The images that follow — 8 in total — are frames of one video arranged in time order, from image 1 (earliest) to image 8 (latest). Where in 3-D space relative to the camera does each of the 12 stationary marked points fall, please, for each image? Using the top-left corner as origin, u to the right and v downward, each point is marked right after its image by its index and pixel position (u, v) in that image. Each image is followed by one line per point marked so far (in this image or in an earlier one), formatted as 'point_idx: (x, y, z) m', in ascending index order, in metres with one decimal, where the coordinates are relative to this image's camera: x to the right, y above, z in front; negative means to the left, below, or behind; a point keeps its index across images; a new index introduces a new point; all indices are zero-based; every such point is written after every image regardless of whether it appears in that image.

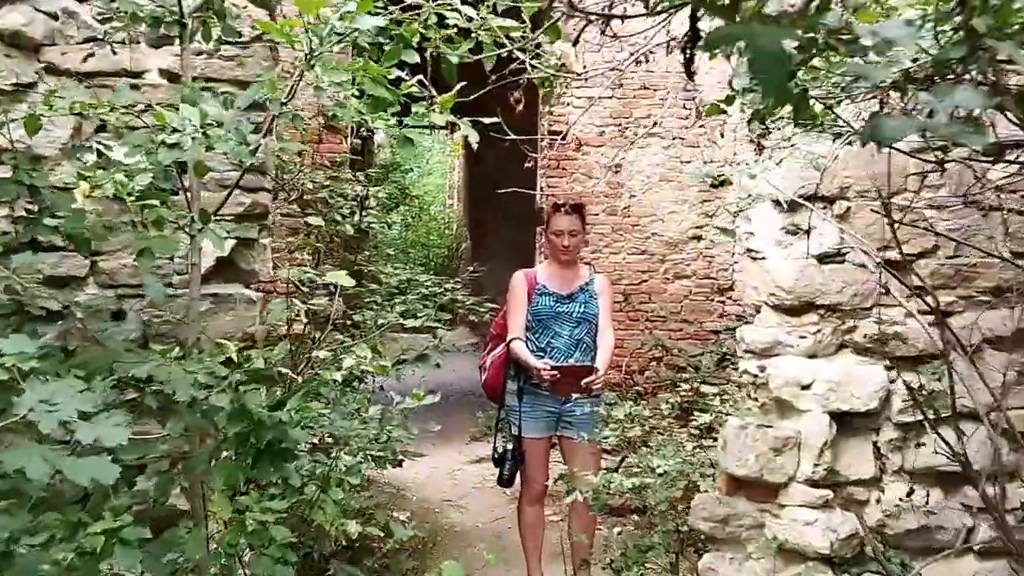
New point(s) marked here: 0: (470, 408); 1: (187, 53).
0: (-0.3, -0.8, +7.7) m
1: (-0.6, +0.4, +1.9) m
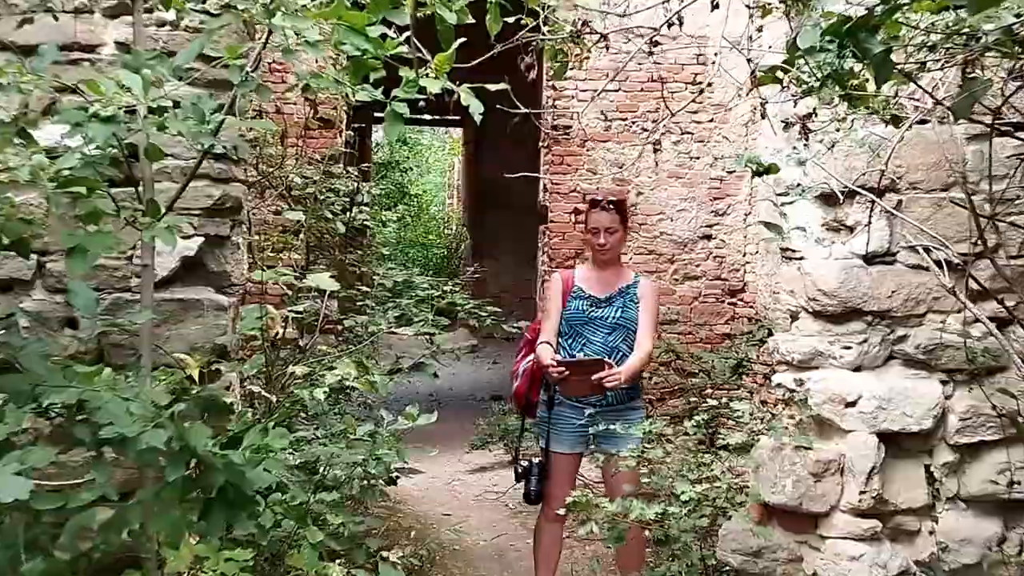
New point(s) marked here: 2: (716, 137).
0: (-0.3, -0.8, +7.4) m
1: (-0.6, +0.4, +1.7) m
2: (+1.2, +0.9, +6.3) m
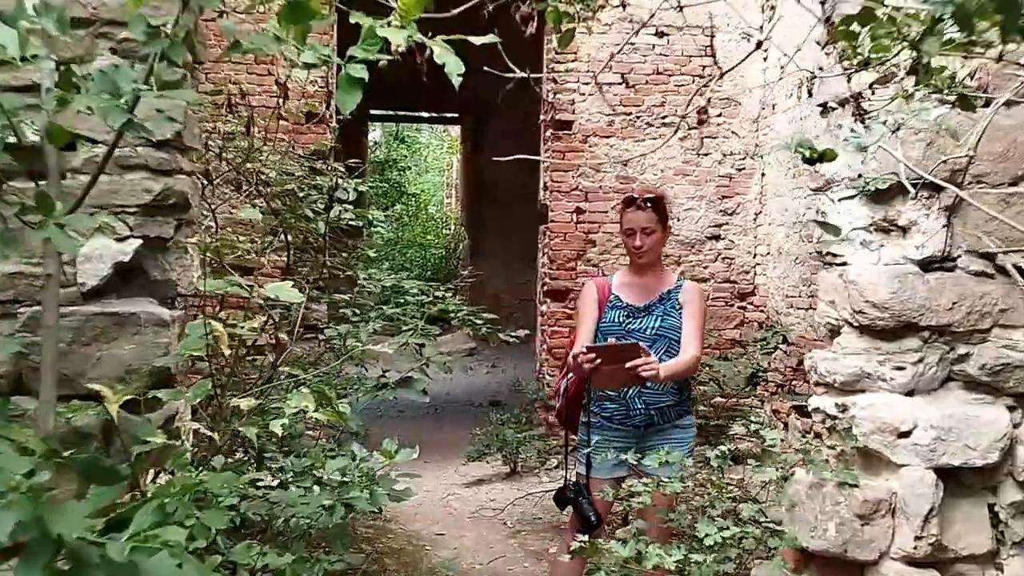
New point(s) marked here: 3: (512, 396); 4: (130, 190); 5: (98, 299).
0: (-0.3, -0.9, +7.1) m
1: (-0.6, +0.4, +1.4) m
2: (+1.2, +0.8, +6.0) m
3: (0.0, -0.8, +7.8) m
4: (-0.6, +0.1, +1.7) m
5: (-0.6, 0.0, +1.7) m
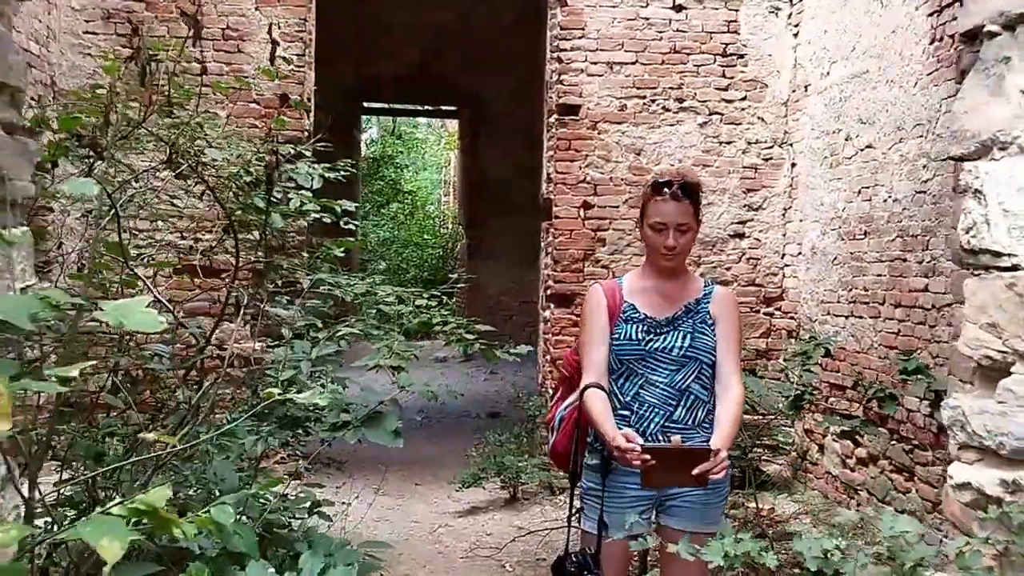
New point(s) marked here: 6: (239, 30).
0: (-0.3, -0.9, +6.5) m
1: (-0.6, +0.4, +0.7) m
2: (+1.2, +0.8, +5.4) m
3: (0.0, -0.8, +7.1) m
4: (-0.6, +0.1, +1.0) m
5: (-0.6, 0.0, +1.0) m
6: (-1.2, +1.2, +4.9) m
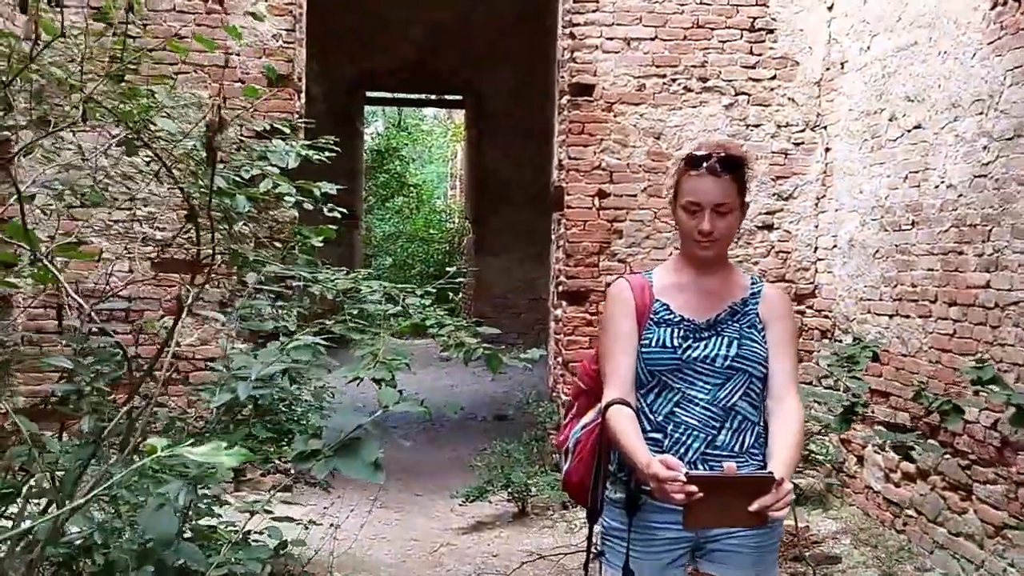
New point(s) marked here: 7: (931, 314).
0: (-0.3, -0.9, +6.0) m
1: (-0.6, +0.4, +0.3) m
2: (+1.2, +0.8, +4.9) m
3: (0.0, -0.8, +6.7) m
4: (-0.6, +0.1, +0.6) m
5: (-0.6, 0.0, +0.6) m
6: (-1.2, +1.2, +4.5) m
7: (+1.5, -0.1, +3.9) m
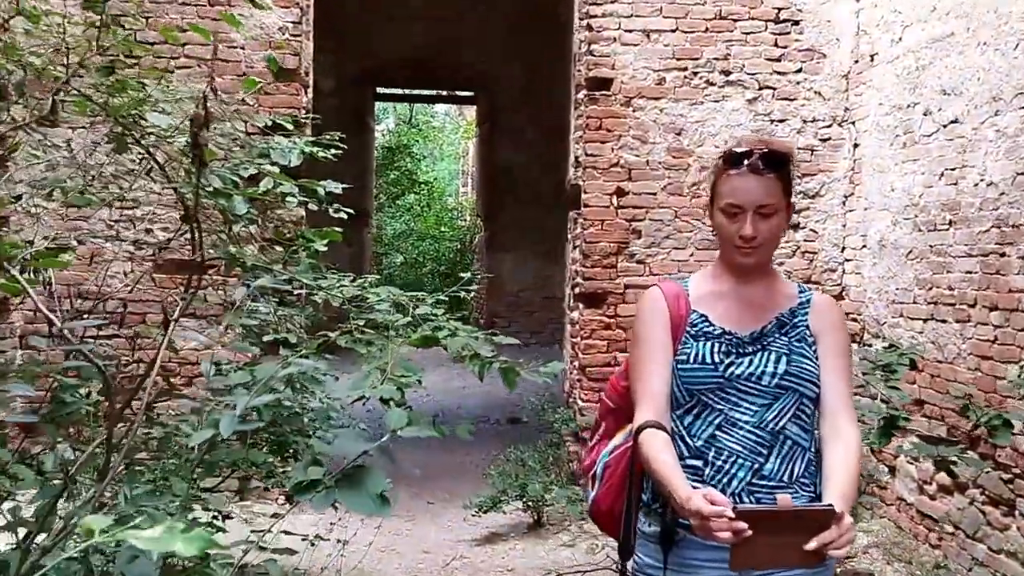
0: (-0.2, -0.9, +5.9) m
1: (-0.6, +0.4, +0.1) m
2: (+1.3, +0.8, +4.7) m
3: (+0.1, -0.8, +6.5) m
4: (-0.6, +0.1, +0.4) m
5: (-0.6, -0.1, +0.4) m
6: (-1.1, +1.2, +4.3) m
7: (+1.5, -0.1, +3.7) m
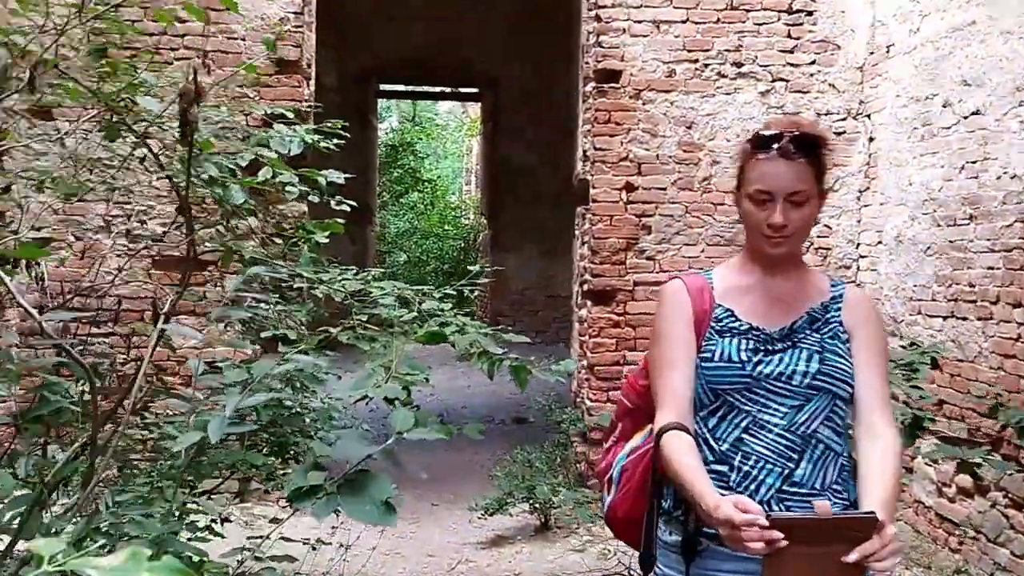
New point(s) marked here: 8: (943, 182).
0: (-0.1, -0.9, +5.8) m
1: (-0.5, +0.4, 0.0) m
2: (+1.3, +0.9, +4.6) m
3: (+0.2, -0.8, +6.4) m
4: (-0.5, +0.1, +0.3) m
5: (-0.6, 0.0, +0.3) m
6: (-1.1, +1.2, +4.2) m
7: (+1.6, -0.1, +3.6) m
8: (+1.5, +0.4, +3.9) m
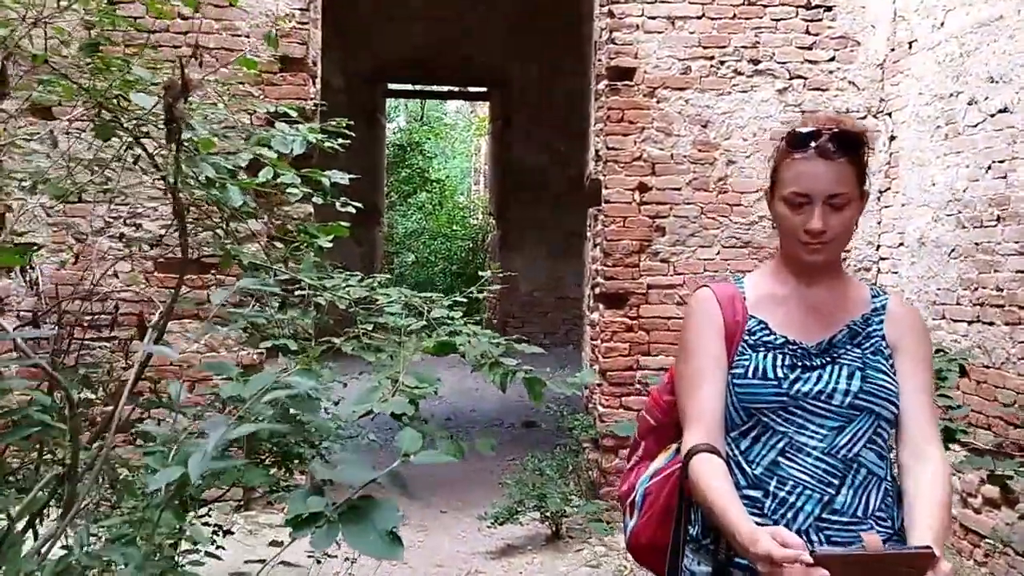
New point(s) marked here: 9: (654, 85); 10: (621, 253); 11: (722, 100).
0: (-0.1, -0.9, +5.6) m
1: (-0.5, +0.3, -0.1) m
2: (+1.3, +0.8, +4.5) m
3: (+0.2, -0.8, +6.3) m
4: (-0.5, +0.1, +0.2) m
5: (-0.6, -0.1, +0.2) m
6: (-1.1, +1.2, +4.1) m
7: (+1.6, -0.1, +3.4) m
8: (+1.6, +0.4, +3.8) m
9: (+0.6, +0.8, +4.4) m
10: (+0.4, +0.1, +4.5) m
11: (+0.9, +0.8, +4.5) m
